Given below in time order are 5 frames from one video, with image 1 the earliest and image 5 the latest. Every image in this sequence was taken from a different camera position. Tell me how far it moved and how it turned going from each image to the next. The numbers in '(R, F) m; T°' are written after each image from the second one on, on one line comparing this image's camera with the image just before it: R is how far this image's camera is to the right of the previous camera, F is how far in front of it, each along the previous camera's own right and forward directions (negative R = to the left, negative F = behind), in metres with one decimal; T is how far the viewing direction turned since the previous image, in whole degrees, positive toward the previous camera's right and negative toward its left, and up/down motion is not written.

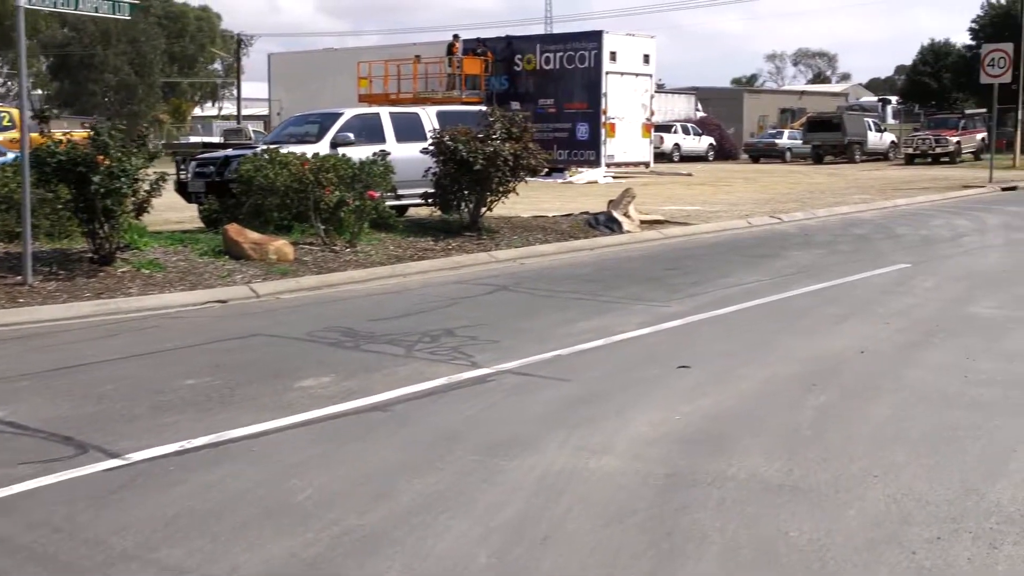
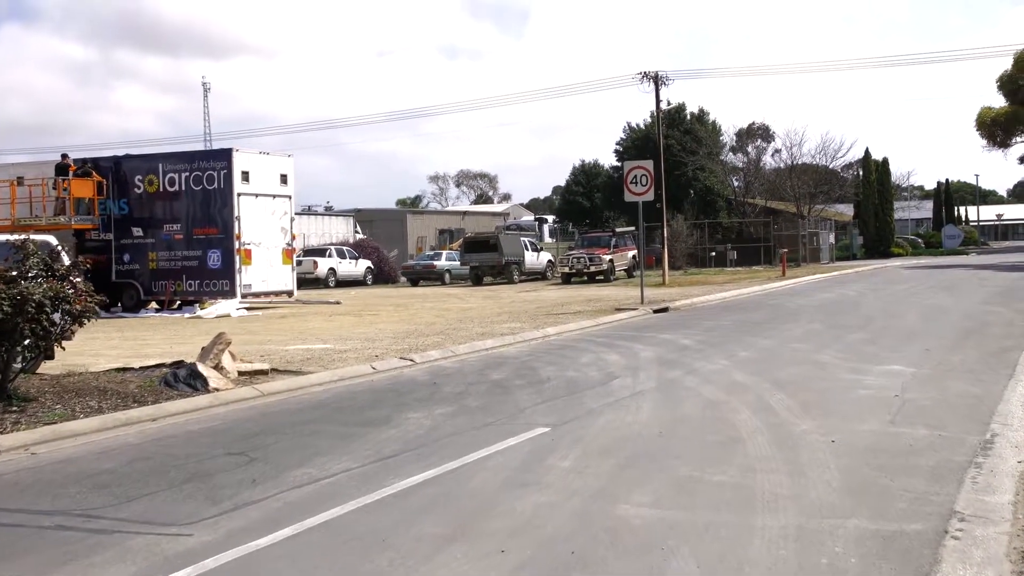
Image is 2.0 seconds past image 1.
(+1.2, +2.8) m; +16°
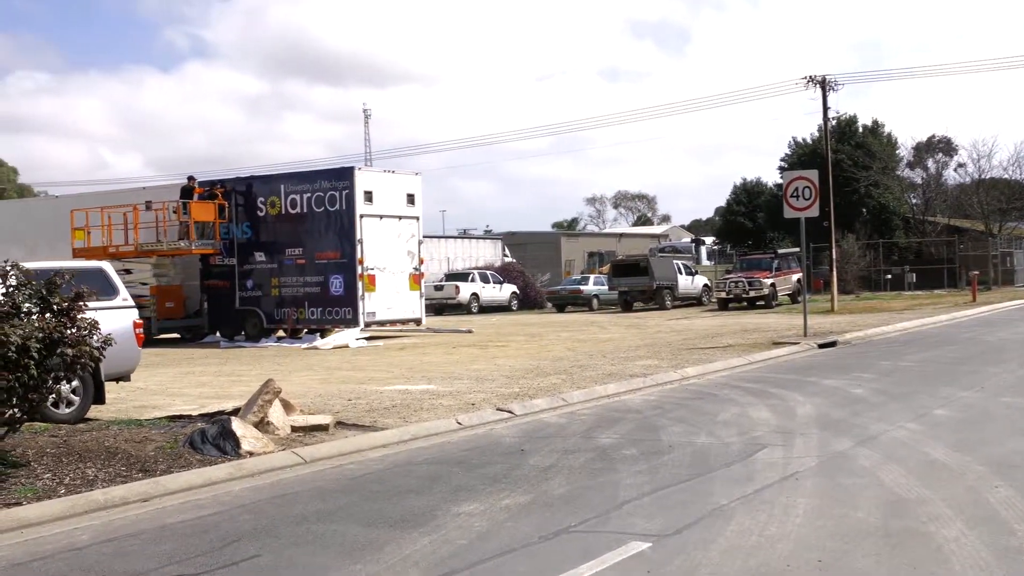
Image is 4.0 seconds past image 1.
(+0.4, +2.8) m; -8°
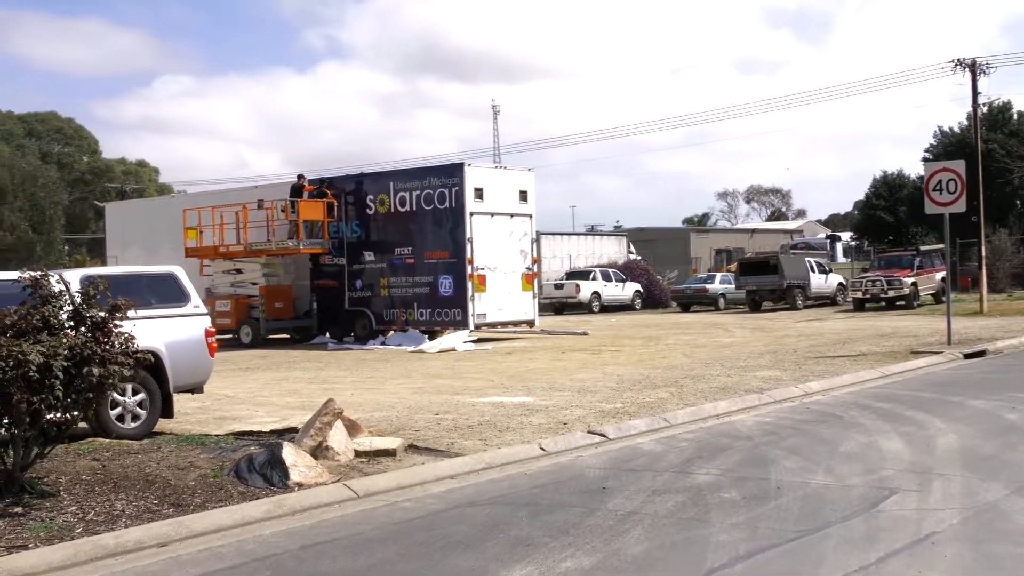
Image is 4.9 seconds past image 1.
(+0.4, +1.3) m; -6°
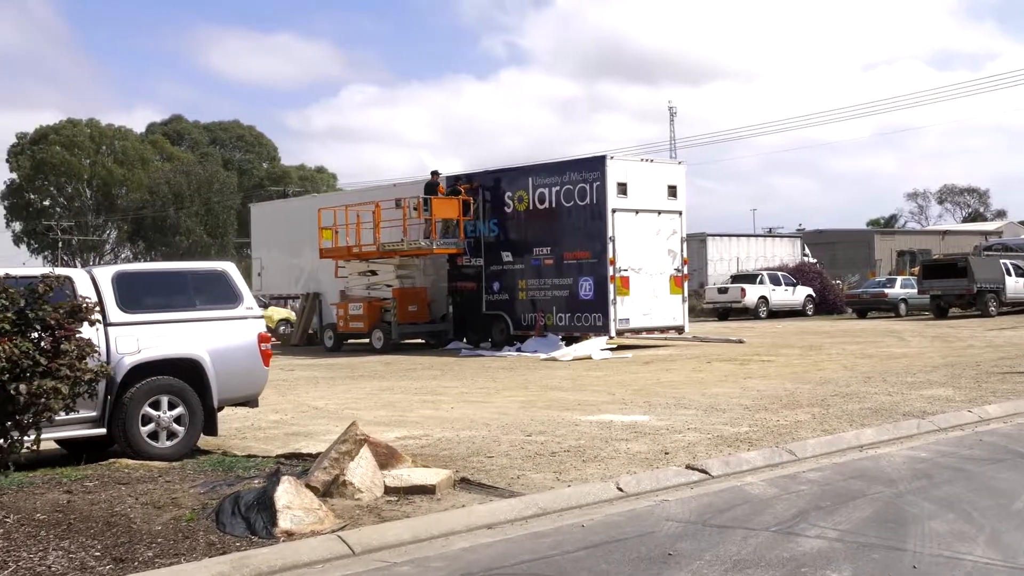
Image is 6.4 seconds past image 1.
(+0.8, +2.1) m; -9°
